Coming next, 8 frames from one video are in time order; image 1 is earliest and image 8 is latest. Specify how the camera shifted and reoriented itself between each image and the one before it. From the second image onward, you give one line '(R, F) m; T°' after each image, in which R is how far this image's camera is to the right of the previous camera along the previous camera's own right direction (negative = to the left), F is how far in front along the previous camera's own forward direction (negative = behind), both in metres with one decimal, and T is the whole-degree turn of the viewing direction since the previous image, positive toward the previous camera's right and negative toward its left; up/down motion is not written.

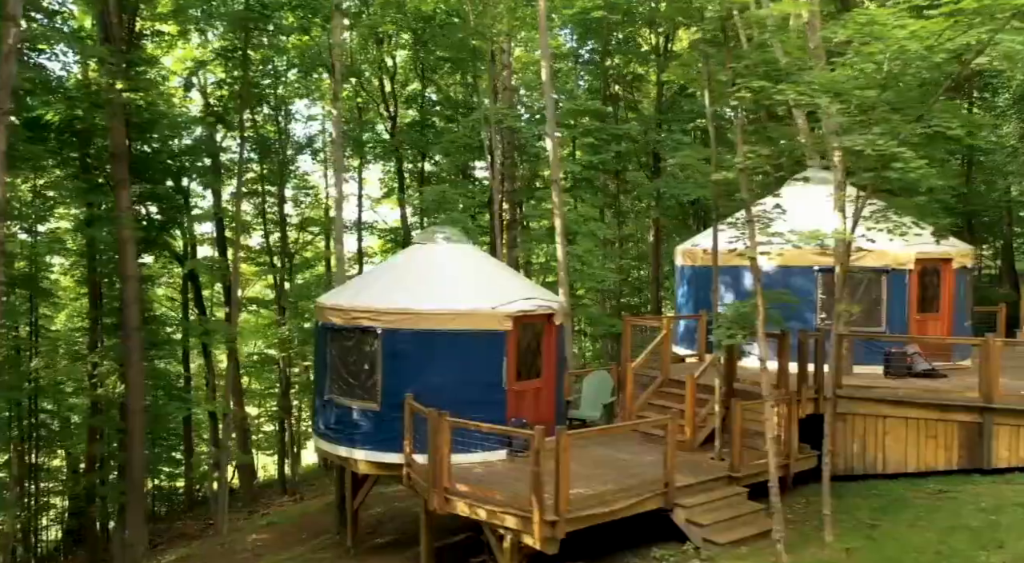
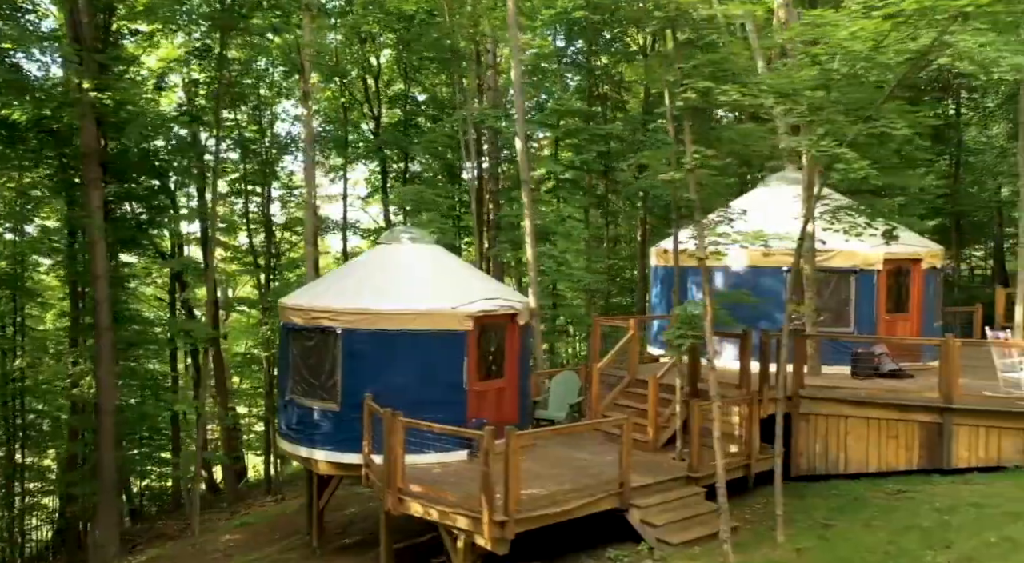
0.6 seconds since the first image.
(+0.3, 0.0) m; 0°
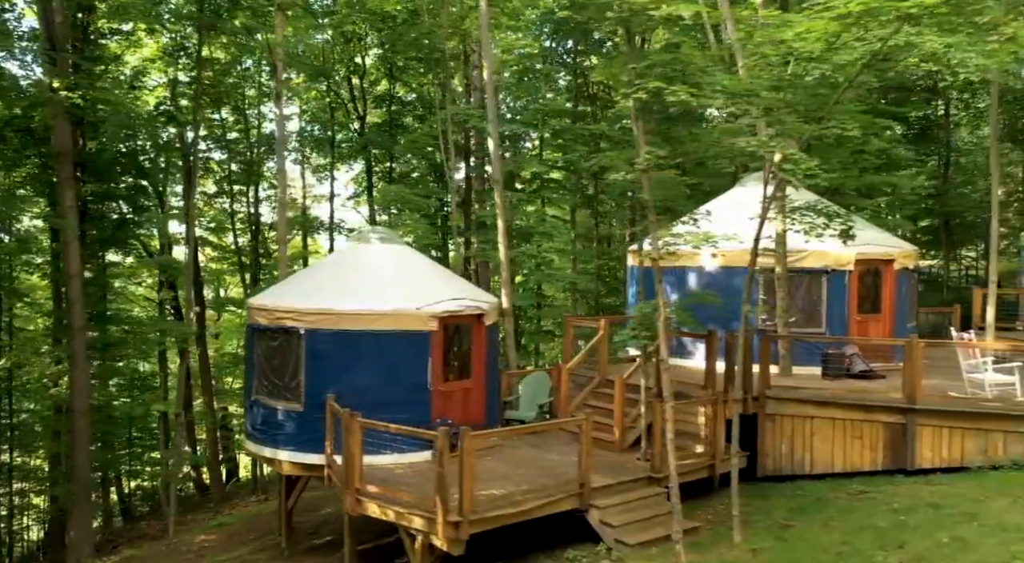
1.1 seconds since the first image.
(+0.3, 0.0) m; 0°
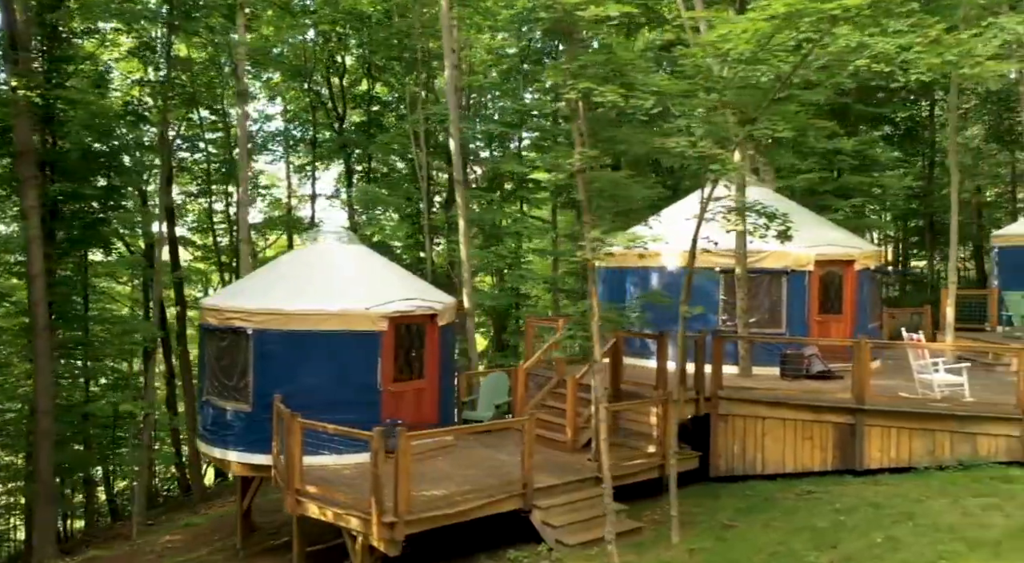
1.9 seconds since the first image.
(+0.4, 0.0) m; 0°
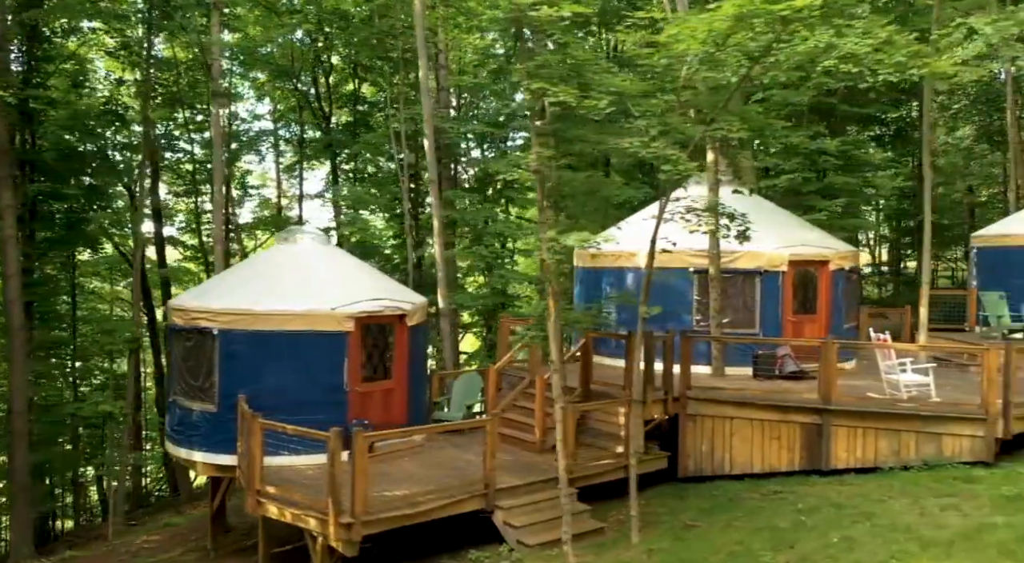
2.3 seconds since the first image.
(+0.3, 0.0) m; 0°
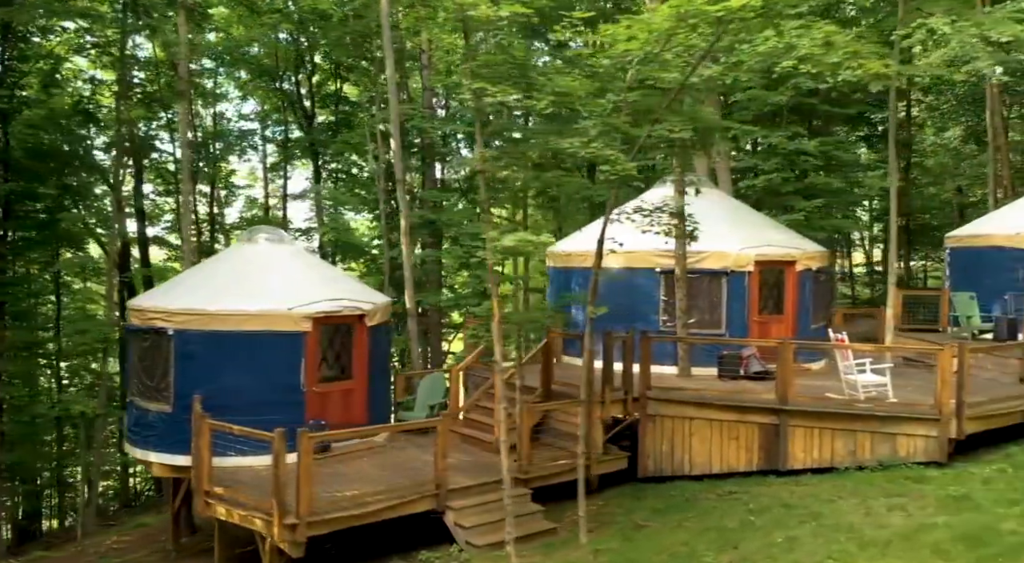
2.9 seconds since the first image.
(+0.4, 0.0) m; 0°
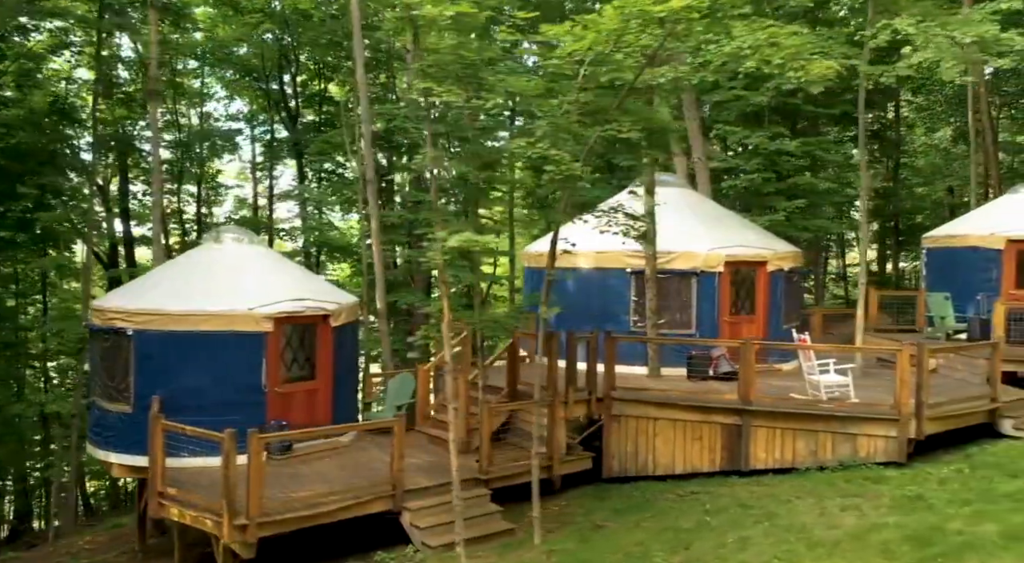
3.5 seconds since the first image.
(+0.3, 0.0) m; 0°
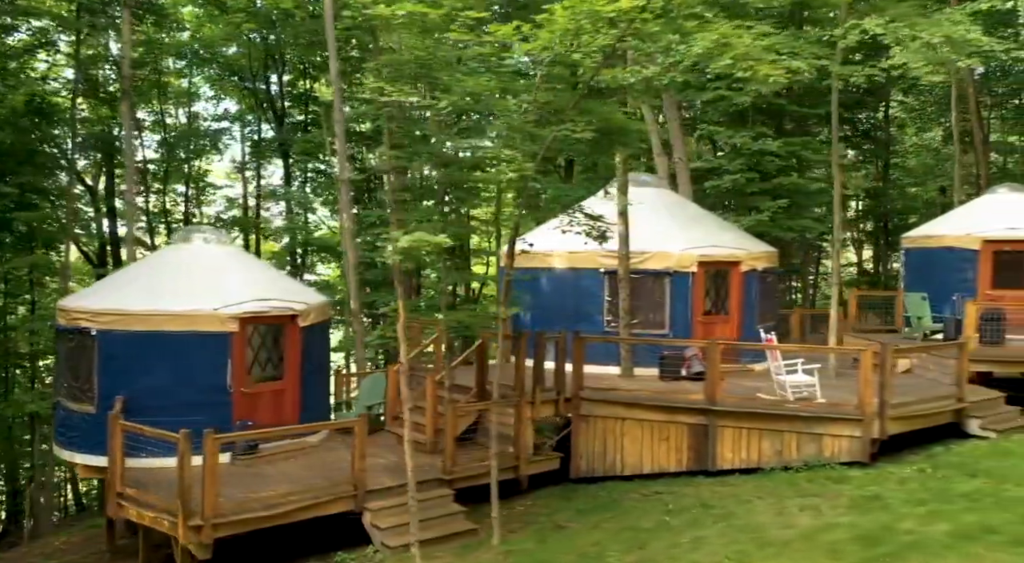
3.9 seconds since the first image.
(+0.3, 0.0) m; 0°
